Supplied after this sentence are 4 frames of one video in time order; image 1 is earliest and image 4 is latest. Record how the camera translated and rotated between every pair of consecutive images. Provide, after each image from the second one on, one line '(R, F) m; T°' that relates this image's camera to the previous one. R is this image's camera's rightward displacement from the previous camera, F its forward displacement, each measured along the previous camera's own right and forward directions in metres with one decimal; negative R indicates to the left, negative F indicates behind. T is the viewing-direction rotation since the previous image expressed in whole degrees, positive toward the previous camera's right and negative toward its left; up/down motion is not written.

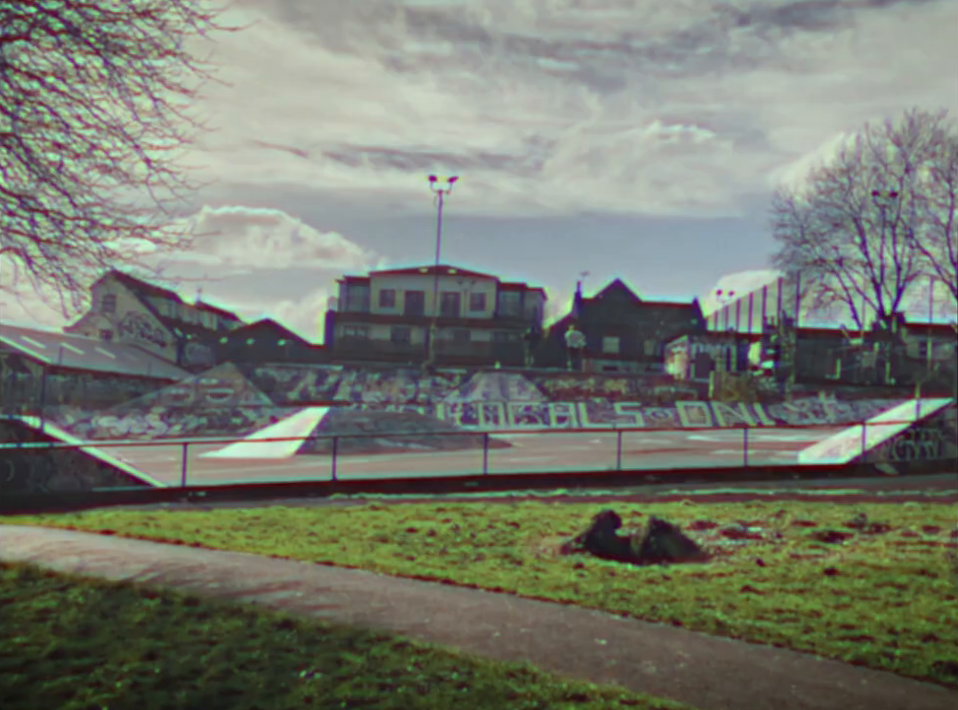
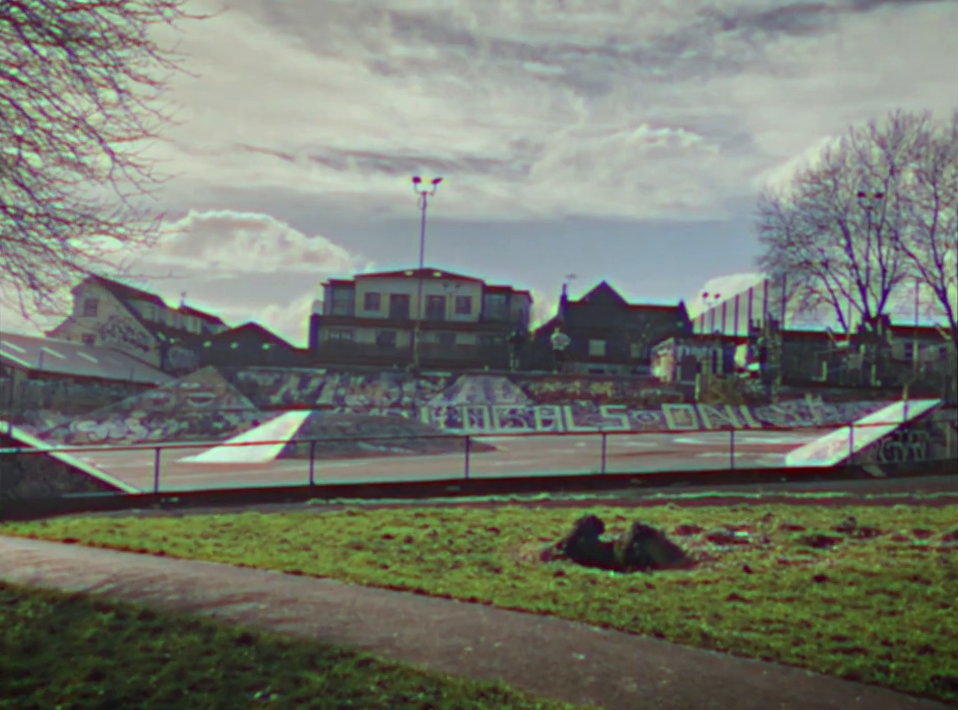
(+0.1, +0.4) m; +1°
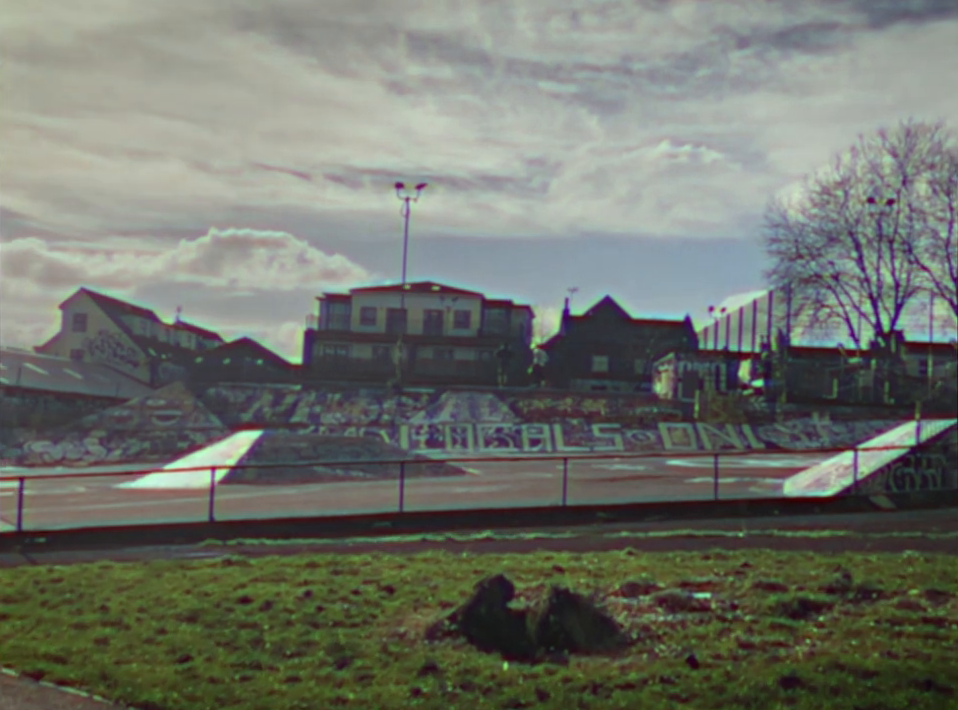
(+1.3, +2.7) m; -1°
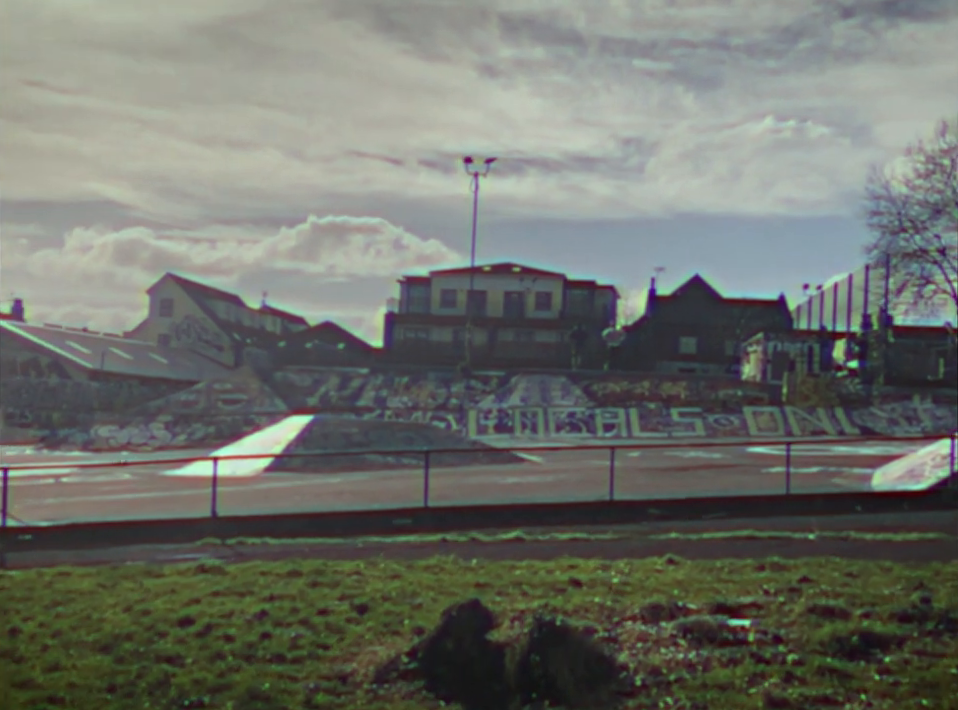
(+0.9, +1.7) m; -5°
